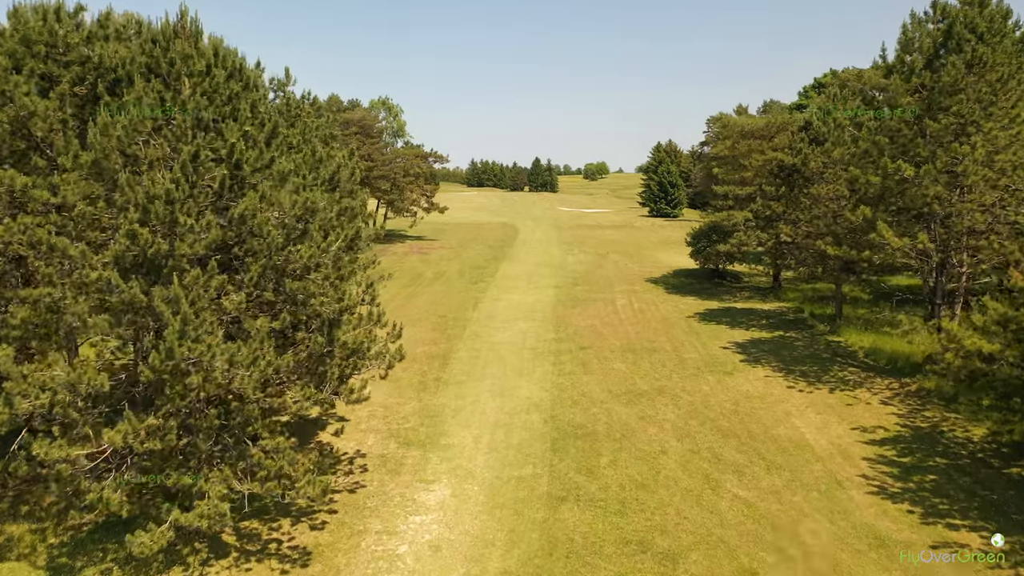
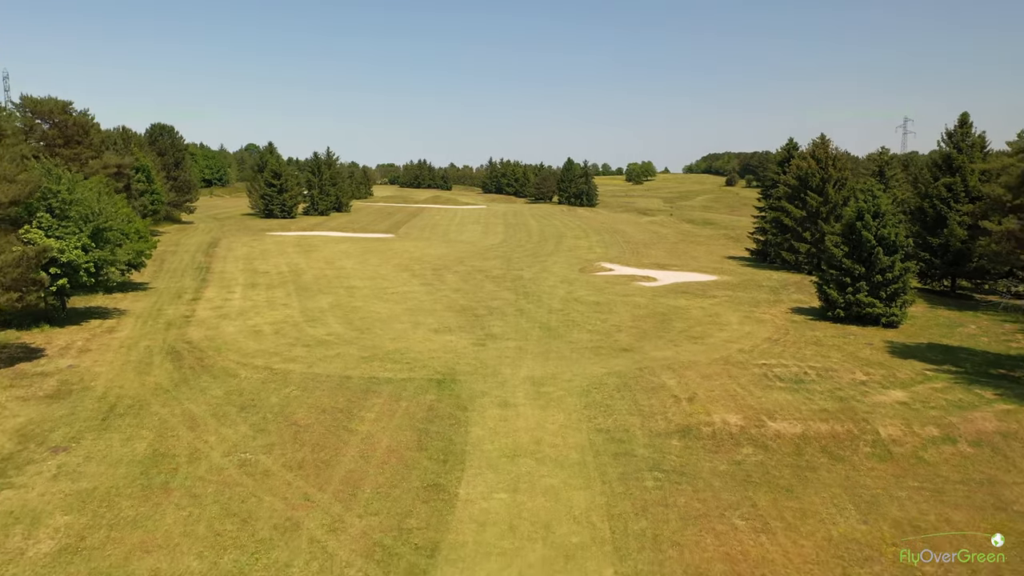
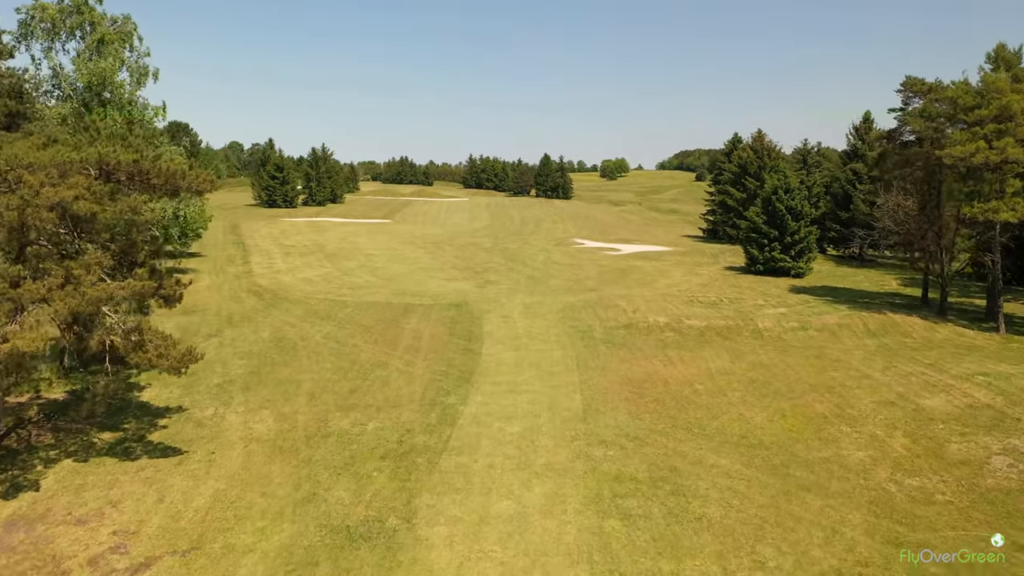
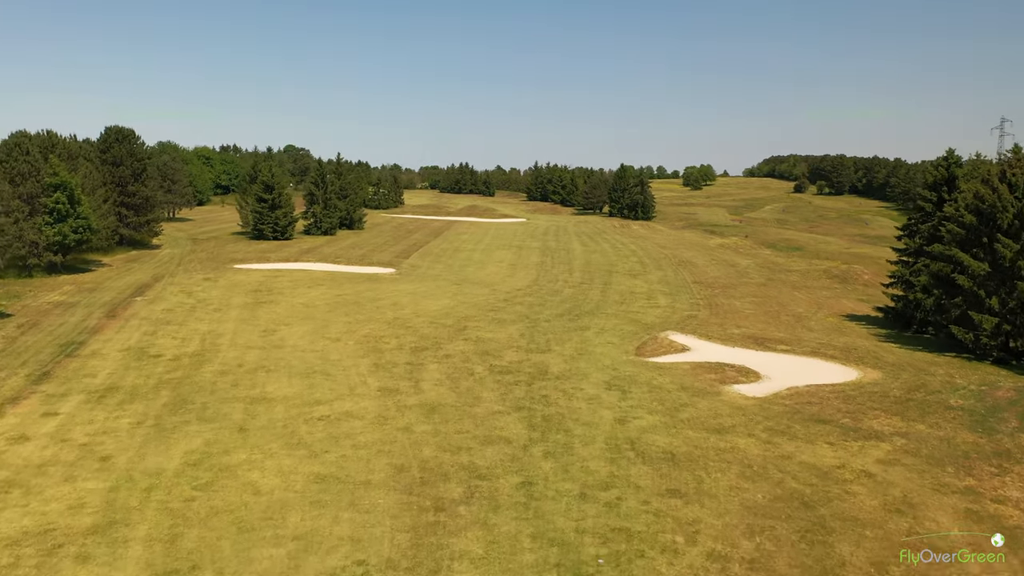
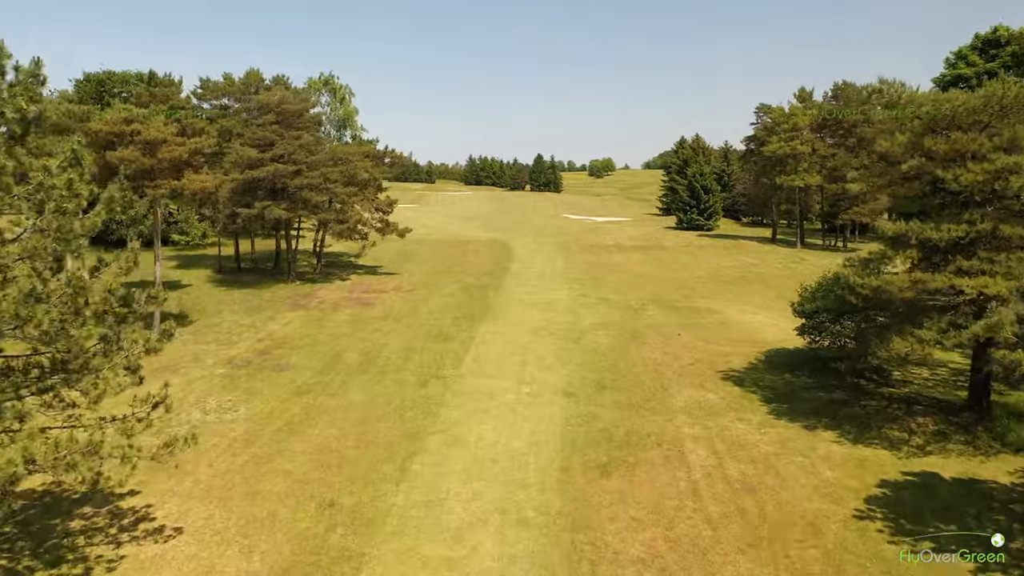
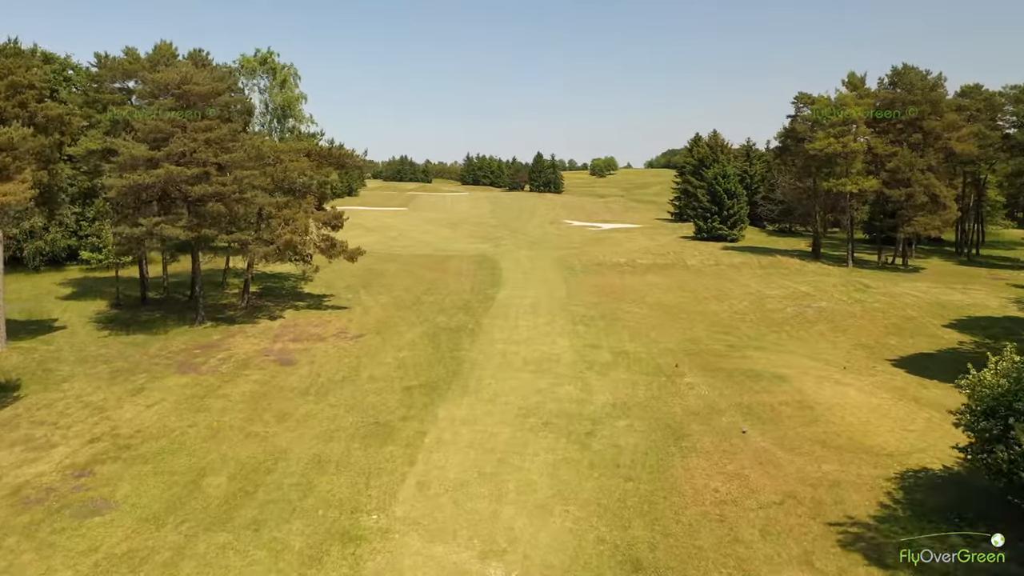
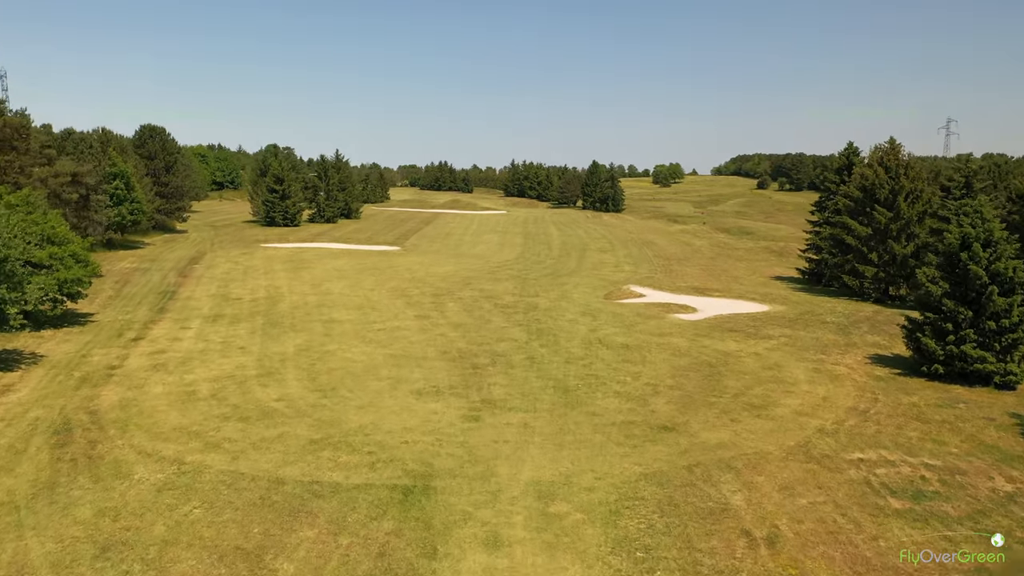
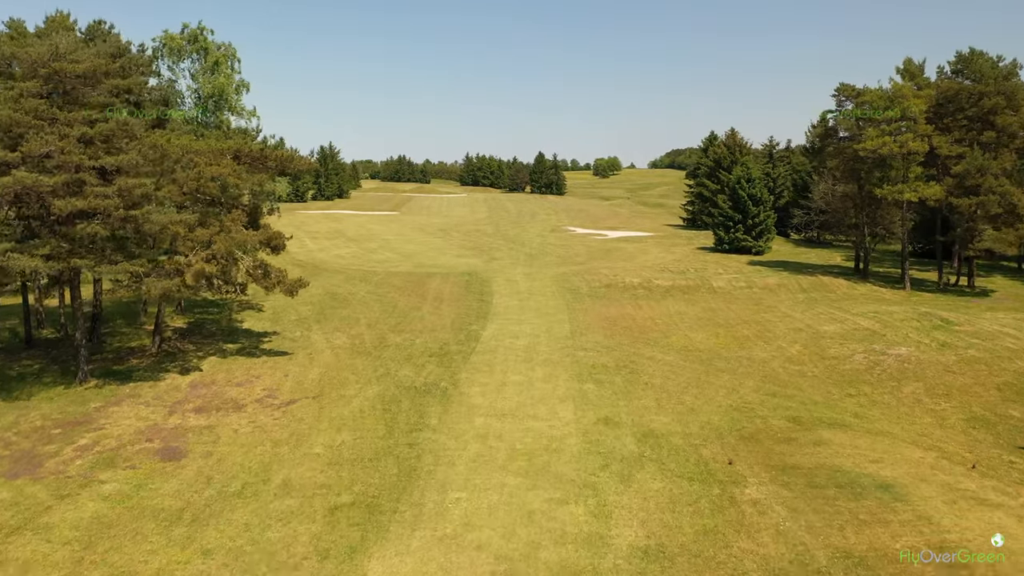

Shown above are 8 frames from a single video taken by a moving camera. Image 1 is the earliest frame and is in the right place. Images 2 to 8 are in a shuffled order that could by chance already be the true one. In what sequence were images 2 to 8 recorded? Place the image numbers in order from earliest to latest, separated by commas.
5, 6, 8, 3, 2, 7, 4
